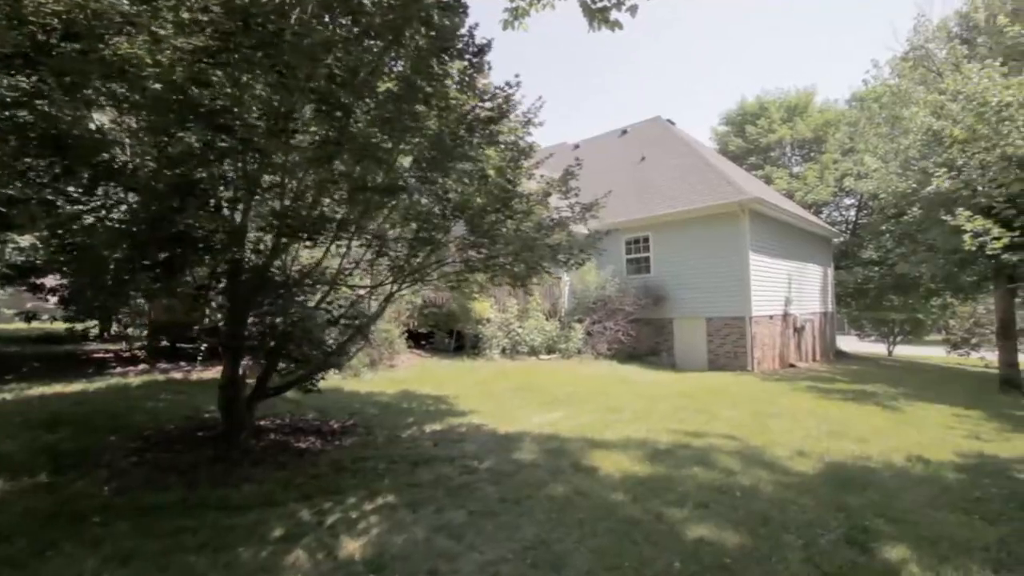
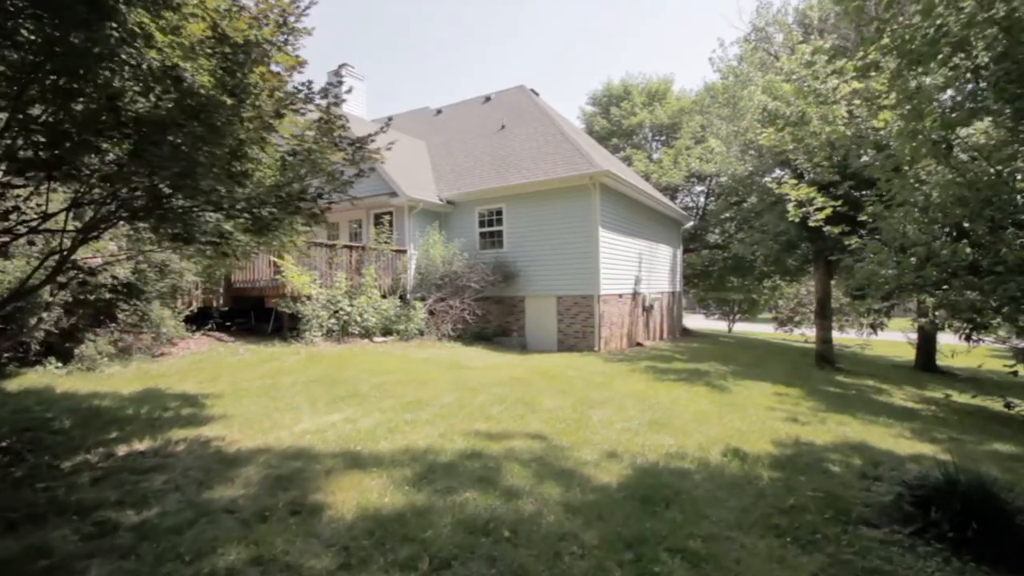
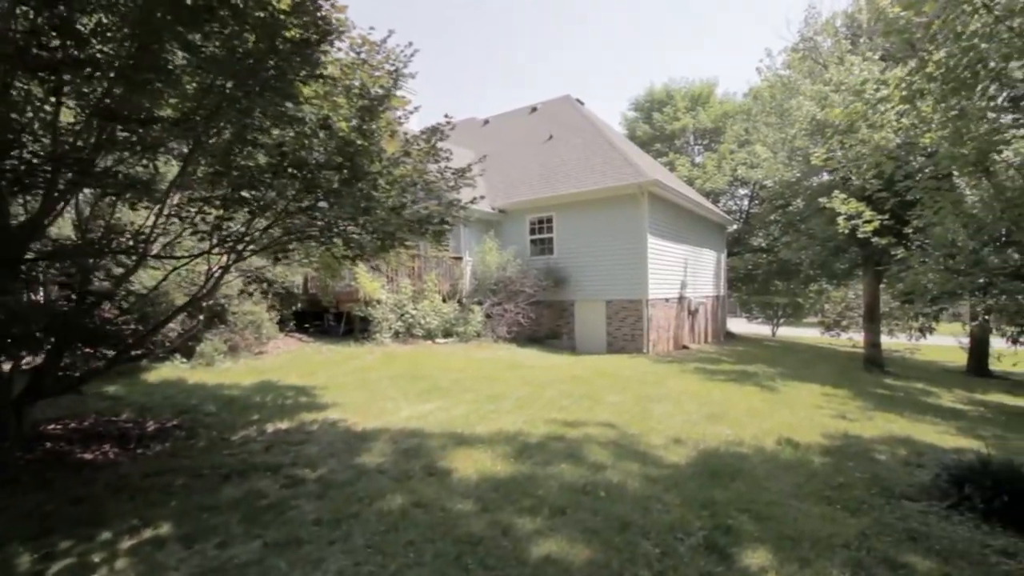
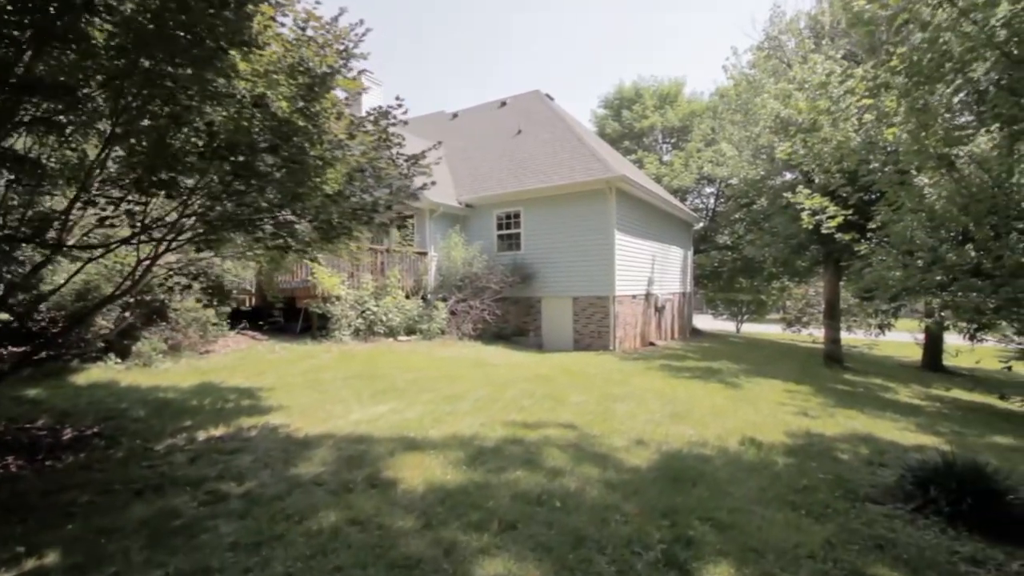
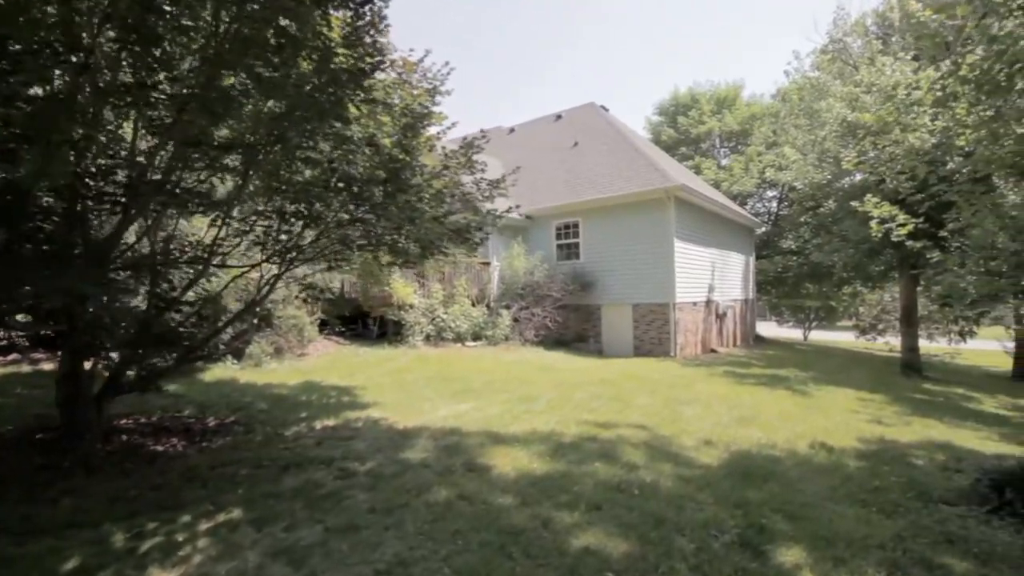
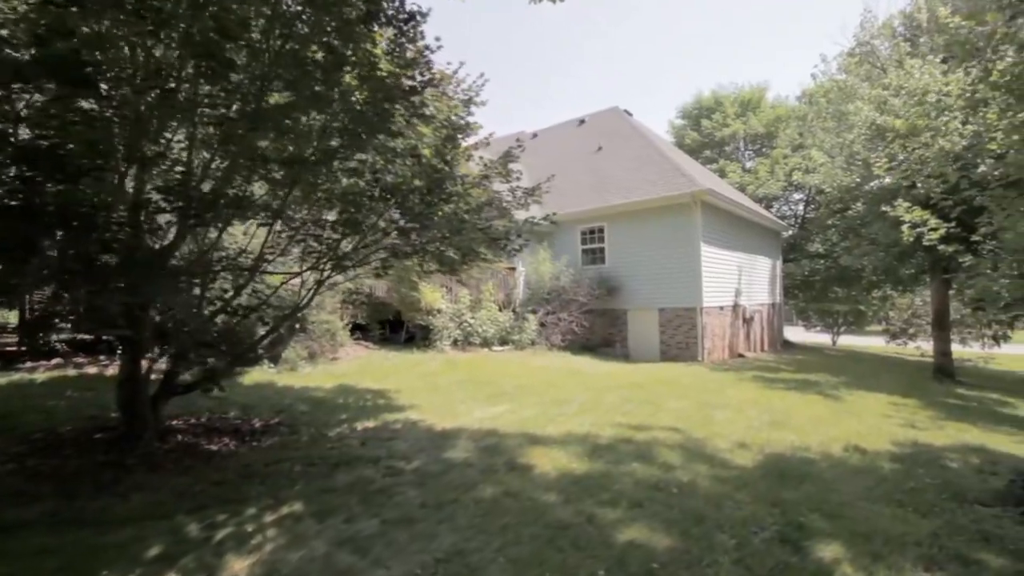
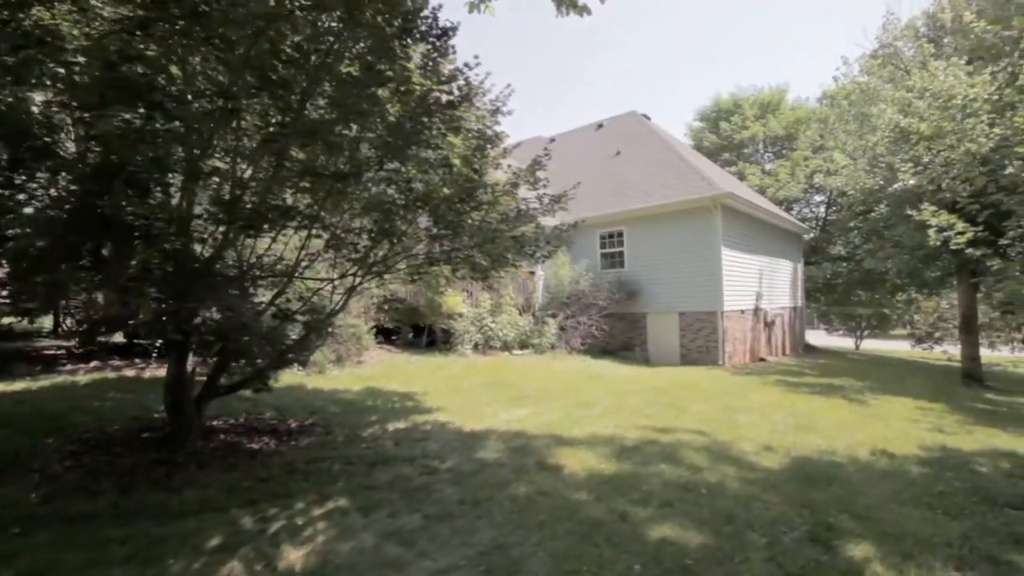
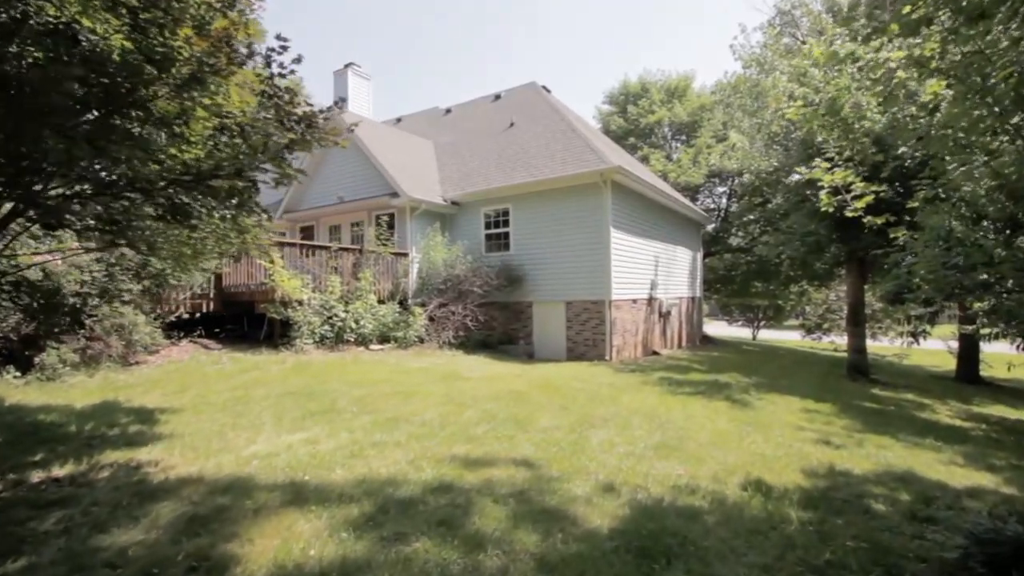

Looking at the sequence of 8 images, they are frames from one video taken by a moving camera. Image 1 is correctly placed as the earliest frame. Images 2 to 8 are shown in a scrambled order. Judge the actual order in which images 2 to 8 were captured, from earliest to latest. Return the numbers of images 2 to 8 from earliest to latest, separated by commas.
7, 6, 5, 3, 4, 2, 8
